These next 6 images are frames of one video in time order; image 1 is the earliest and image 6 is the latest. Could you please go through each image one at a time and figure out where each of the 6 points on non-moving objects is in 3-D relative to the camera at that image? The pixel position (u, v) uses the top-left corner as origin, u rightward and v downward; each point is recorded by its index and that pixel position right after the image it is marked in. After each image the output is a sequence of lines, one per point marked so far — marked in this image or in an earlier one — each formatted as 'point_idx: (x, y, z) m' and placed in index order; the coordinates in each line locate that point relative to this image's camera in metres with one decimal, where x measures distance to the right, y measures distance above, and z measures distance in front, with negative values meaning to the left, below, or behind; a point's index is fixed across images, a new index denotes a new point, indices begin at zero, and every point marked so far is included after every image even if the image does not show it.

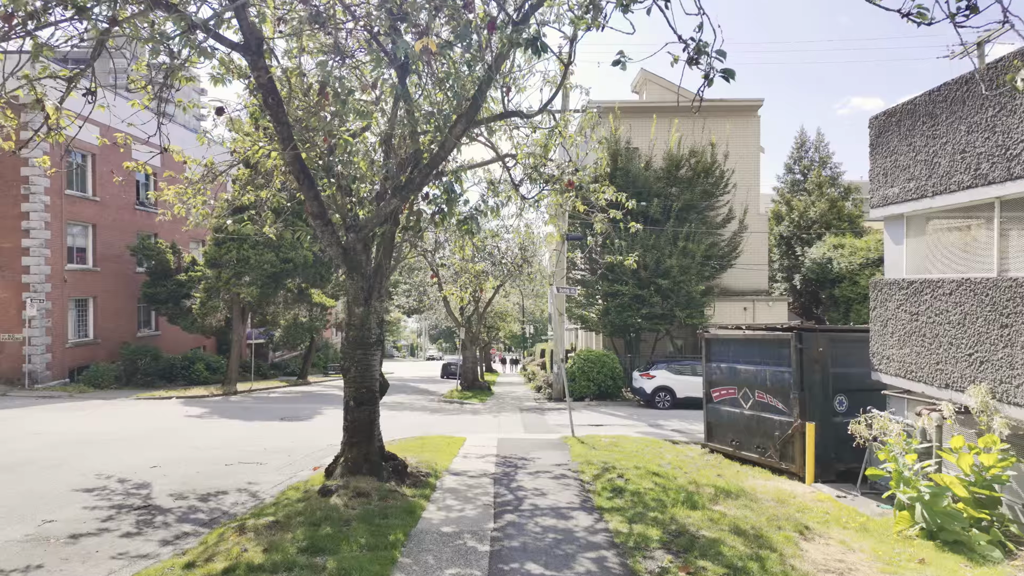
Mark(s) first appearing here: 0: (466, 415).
0: (-1.4, -3.9, +18.1) m
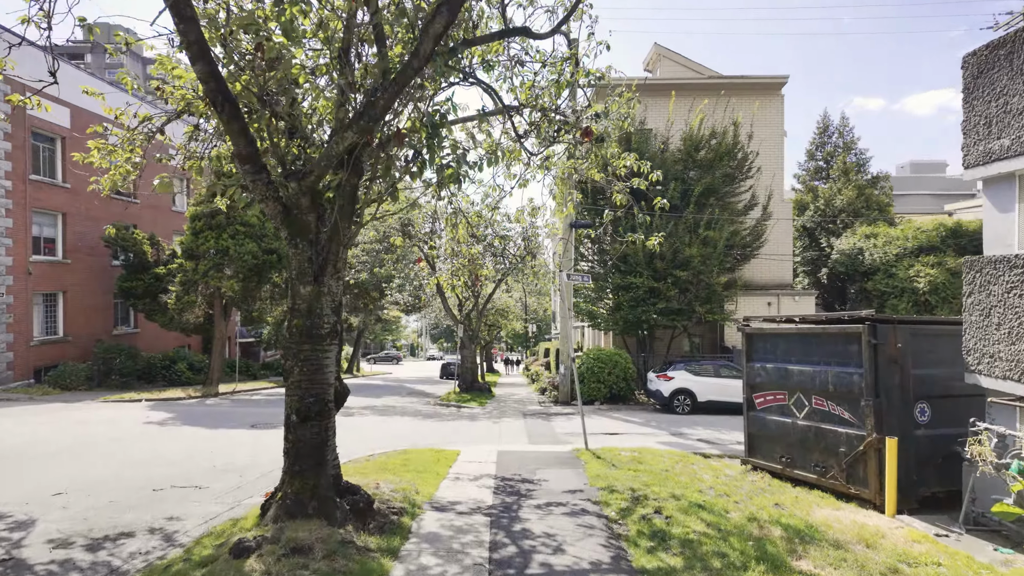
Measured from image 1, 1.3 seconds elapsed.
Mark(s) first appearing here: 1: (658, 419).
0: (-1.3, -3.6, +16.2) m
1: (+3.9, -3.6, +15.7) m
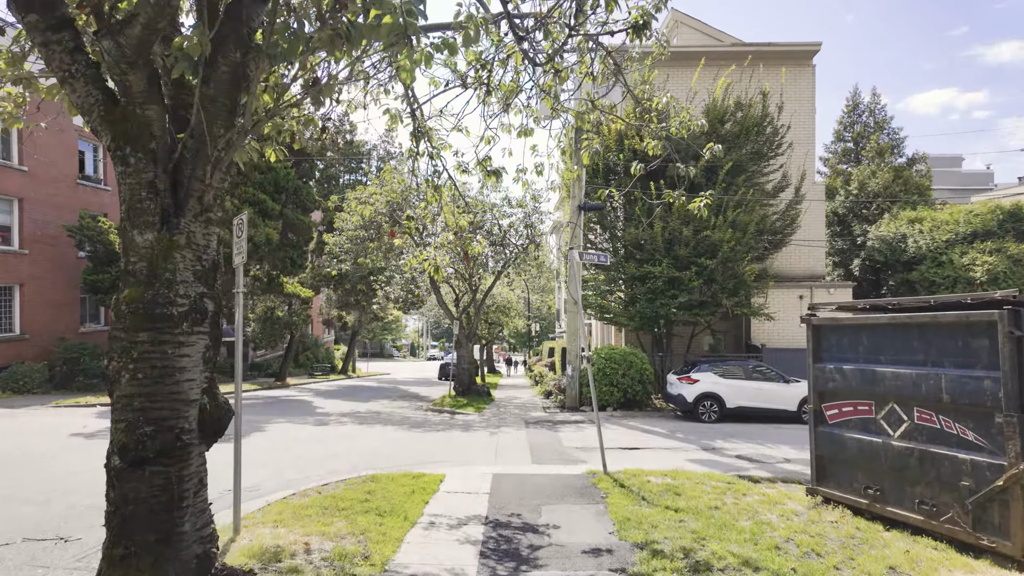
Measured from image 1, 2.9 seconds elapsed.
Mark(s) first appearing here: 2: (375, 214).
0: (-1.3, -3.4, +14.0) m
1: (+4.0, -3.3, +13.5) m
2: (-4.7, +2.5, +19.9) m
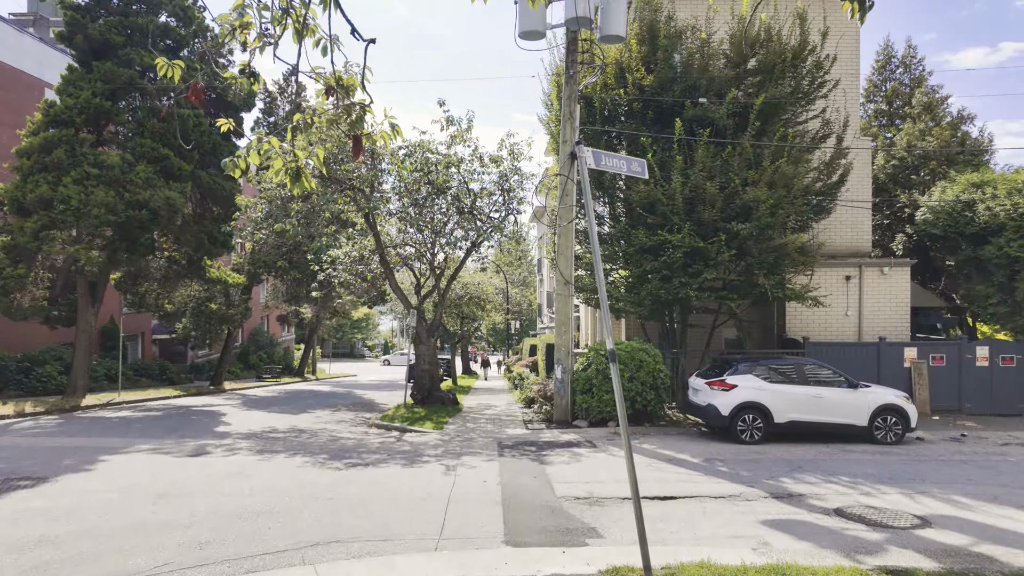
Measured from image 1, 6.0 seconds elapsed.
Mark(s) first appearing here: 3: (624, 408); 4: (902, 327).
0: (-1.9, -2.8, +9.6) m
1: (+3.4, -2.7, +9.4) m
2: (-5.4, +3.1, +15.5) m
3: (+0.9, -1.0, +4.8) m
4: (+10.0, -1.0, +15.0) m
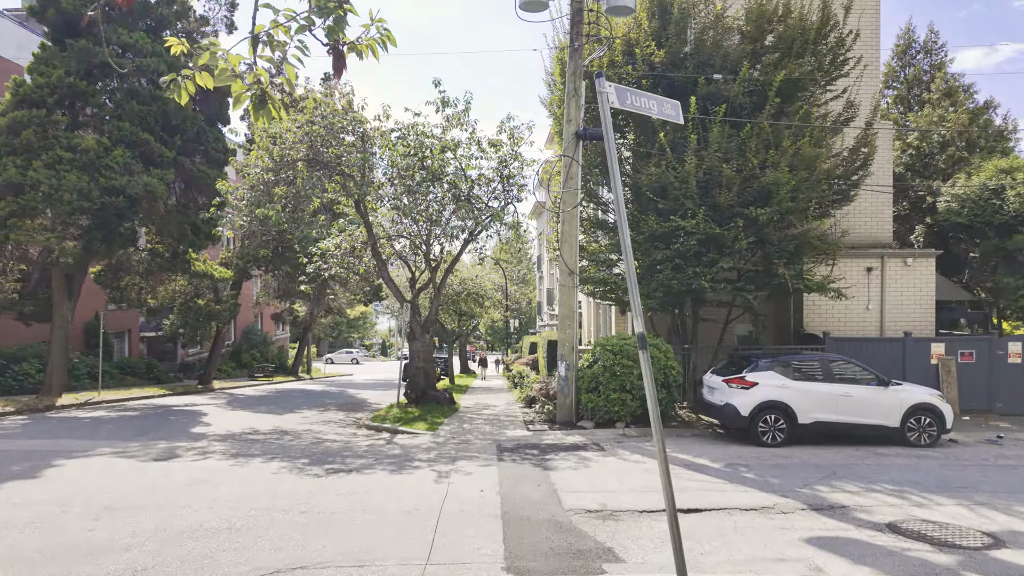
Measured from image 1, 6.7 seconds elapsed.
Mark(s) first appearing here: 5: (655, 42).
0: (-1.9, -2.6, +8.7) m
1: (+3.4, -2.5, +8.4) m
2: (-5.4, +3.3, +14.5) m
3: (+0.9, -0.8, +3.9) m
4: (+10.0, -0.8, +14.1) m
5: (+3.1, +5.4, +12.9) m
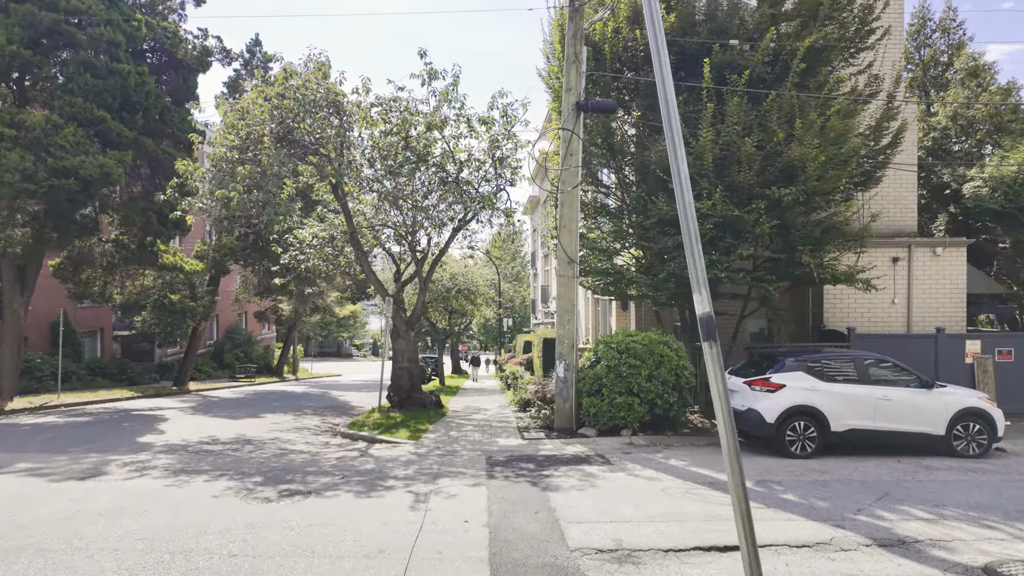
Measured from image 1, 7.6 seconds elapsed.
0: (-2.0, -2.4, +7.4) m
1: (+3.3, -2.4, +7.2) m
2: (-5.6, +3.5, +13.1) m
3: (+0.9, -0.6, +2.6) m
4: (+9.9, -0.6, +12.8) m
5: (+3.0, +5.6, +11.6) m
